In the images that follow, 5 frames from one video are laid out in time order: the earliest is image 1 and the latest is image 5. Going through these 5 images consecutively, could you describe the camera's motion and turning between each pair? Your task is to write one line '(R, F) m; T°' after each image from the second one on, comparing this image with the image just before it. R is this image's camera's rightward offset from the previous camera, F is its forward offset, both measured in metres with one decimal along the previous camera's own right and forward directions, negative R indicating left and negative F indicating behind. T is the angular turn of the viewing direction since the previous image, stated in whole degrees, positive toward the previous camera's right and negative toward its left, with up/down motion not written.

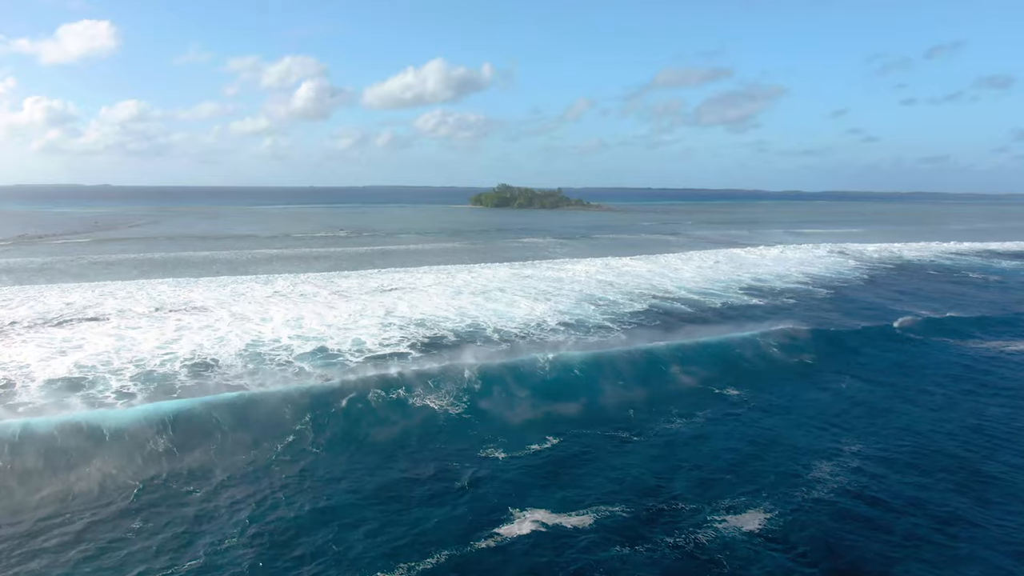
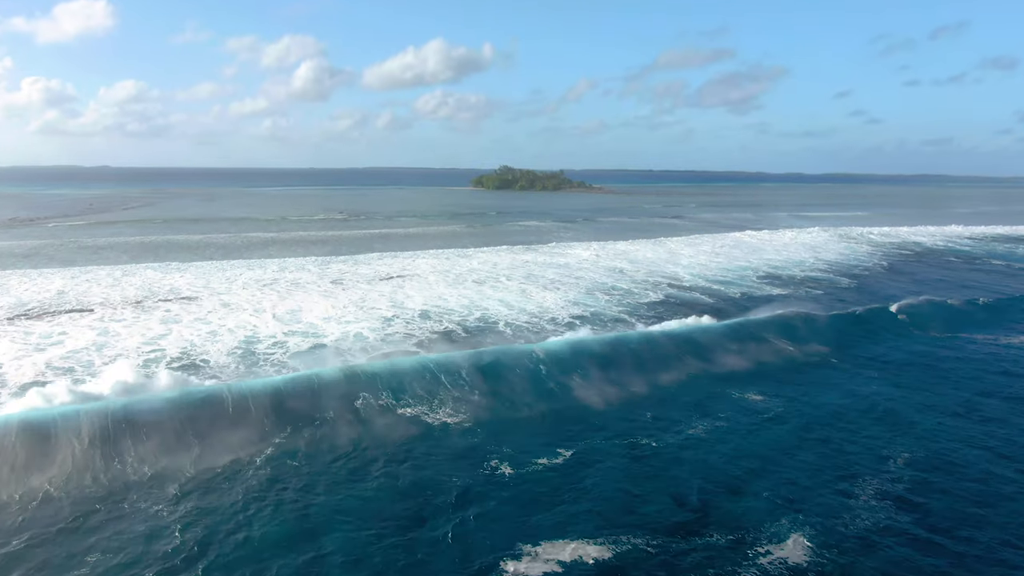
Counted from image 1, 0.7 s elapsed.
(-0.1, +0.5) m; 0°
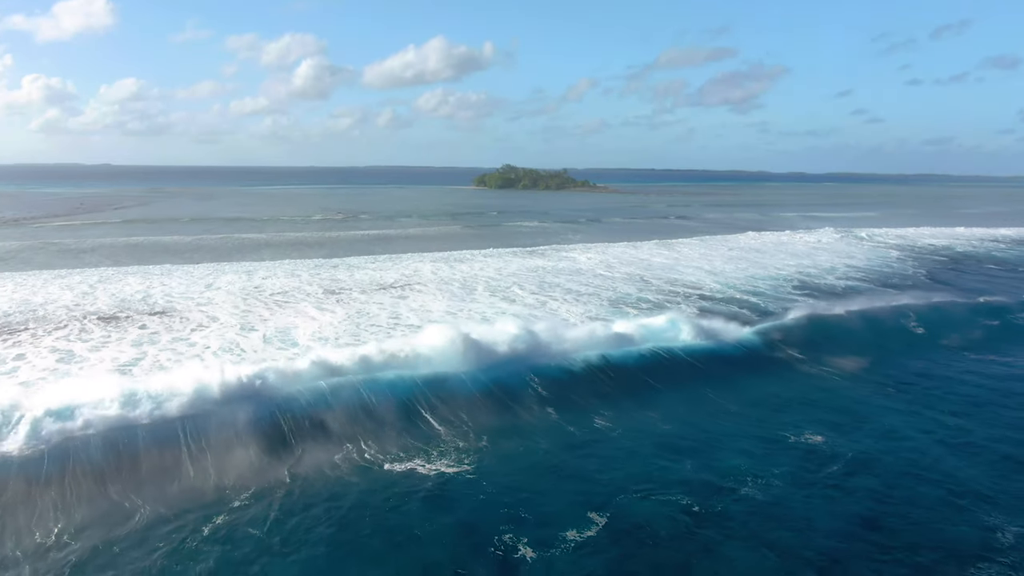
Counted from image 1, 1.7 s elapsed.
(-0.1, +0.9) m; 0°
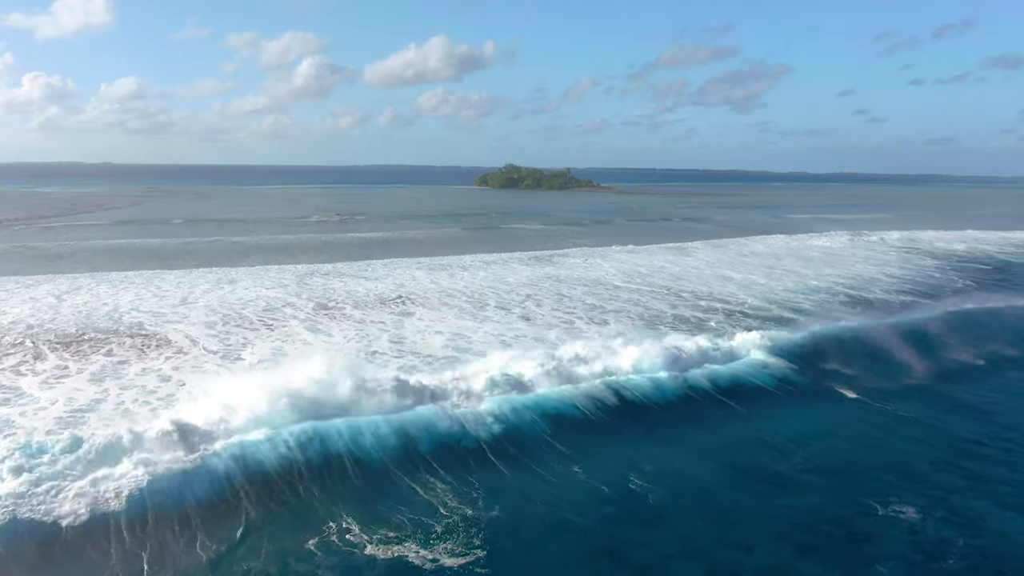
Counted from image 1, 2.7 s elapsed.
(-0.1, +1.0) m; 0°
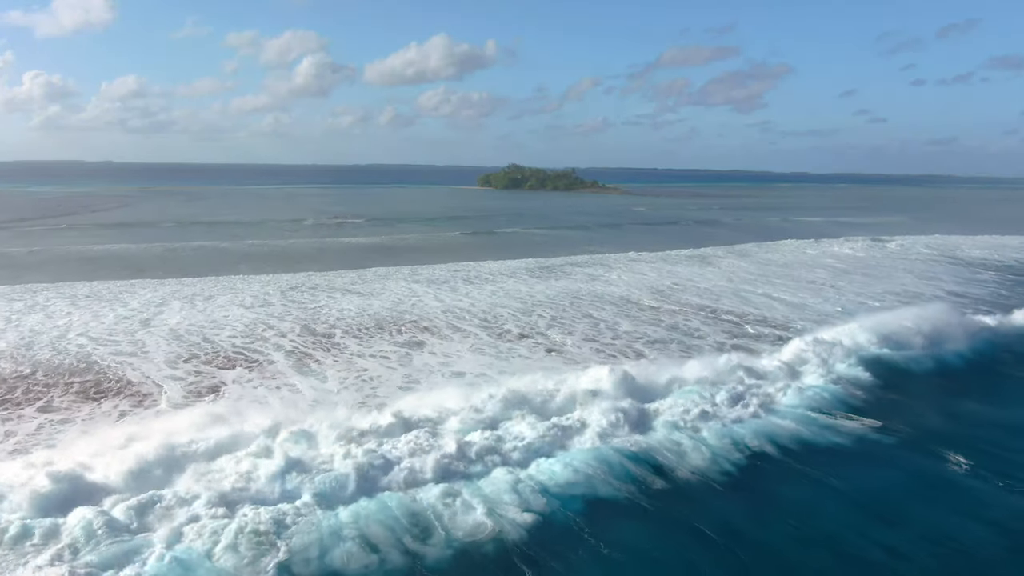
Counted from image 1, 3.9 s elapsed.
(-0.2, +1.3) m; 0°
